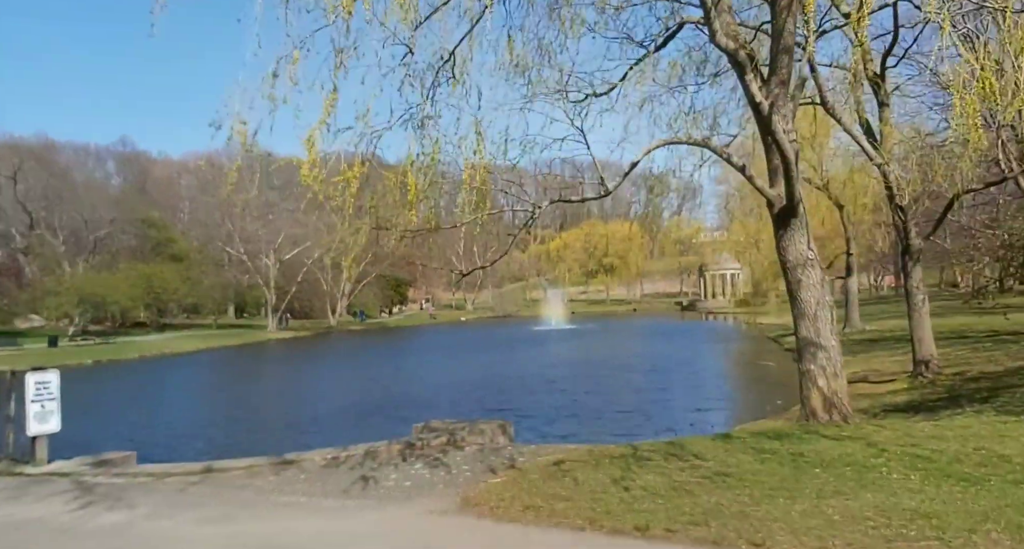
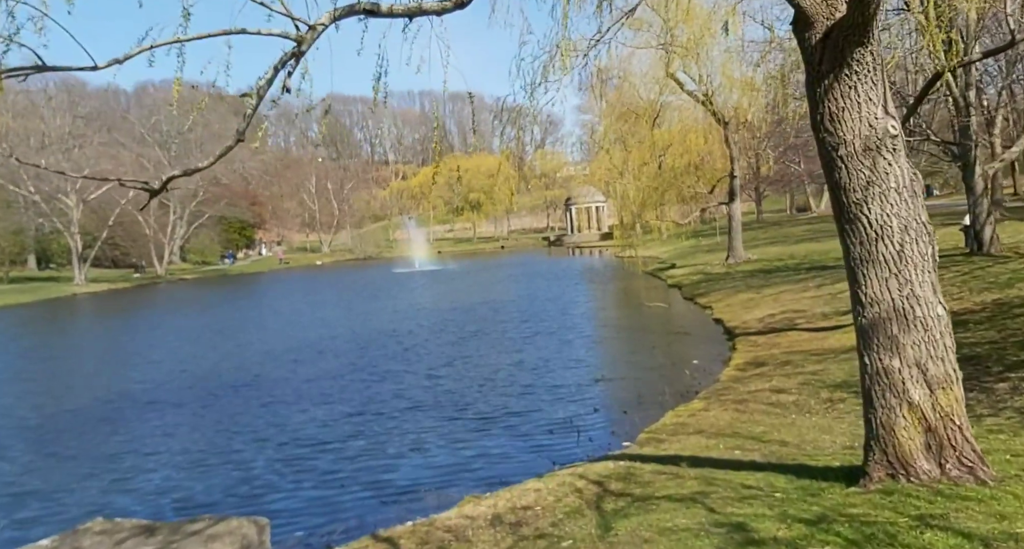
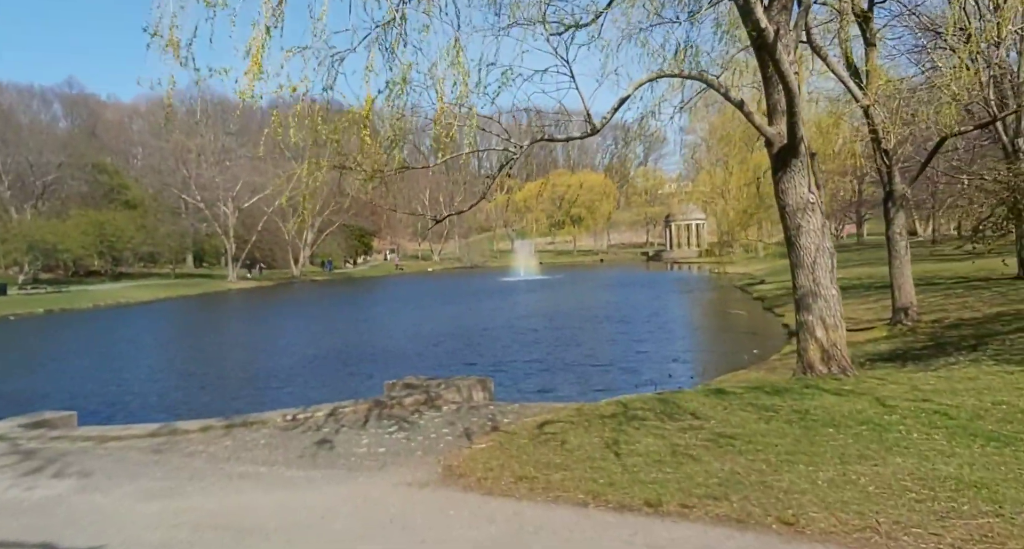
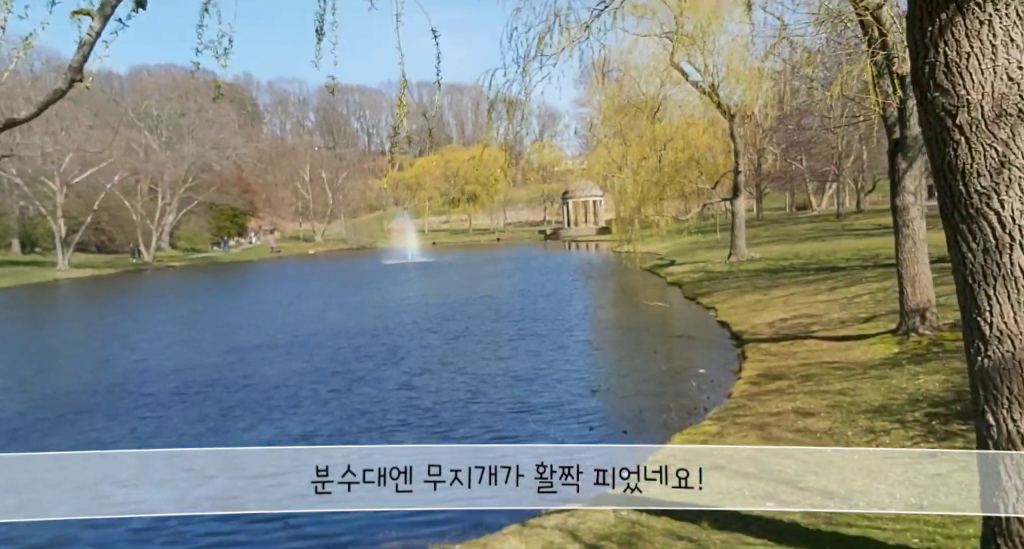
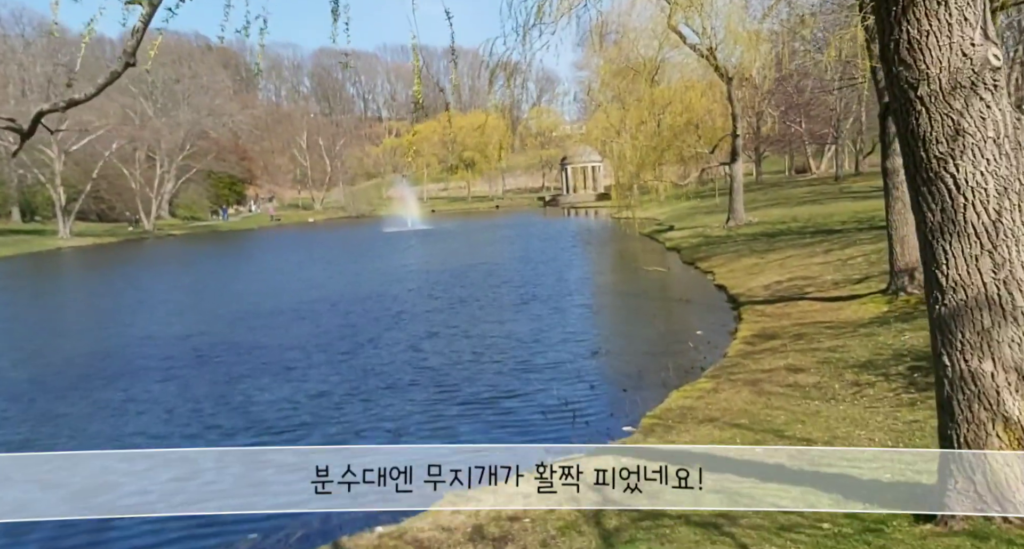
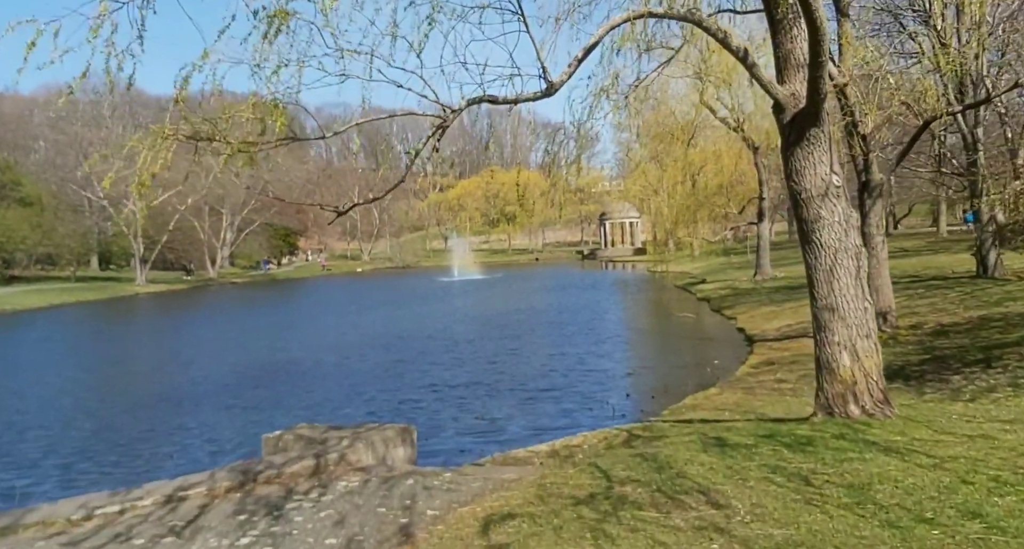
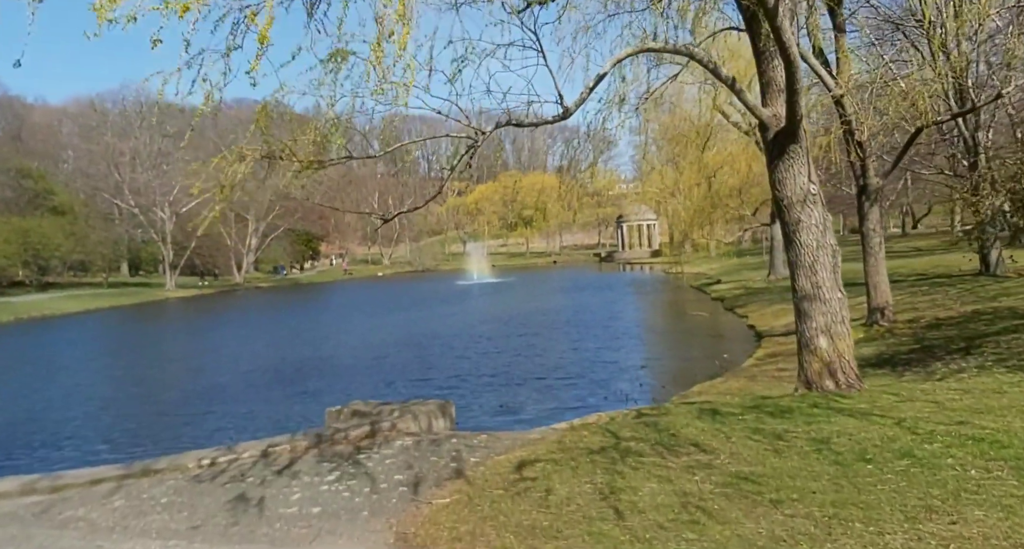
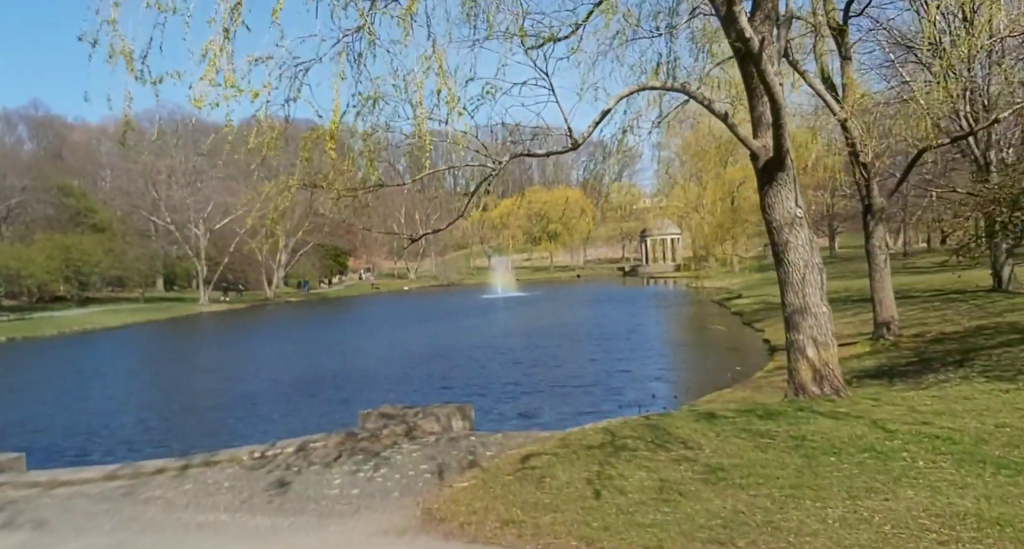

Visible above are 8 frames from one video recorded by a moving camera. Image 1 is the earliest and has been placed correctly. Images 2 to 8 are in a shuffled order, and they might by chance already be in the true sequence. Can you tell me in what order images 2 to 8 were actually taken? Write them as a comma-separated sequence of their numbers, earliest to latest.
3, 8, 7, 6, 2, 5, 4
